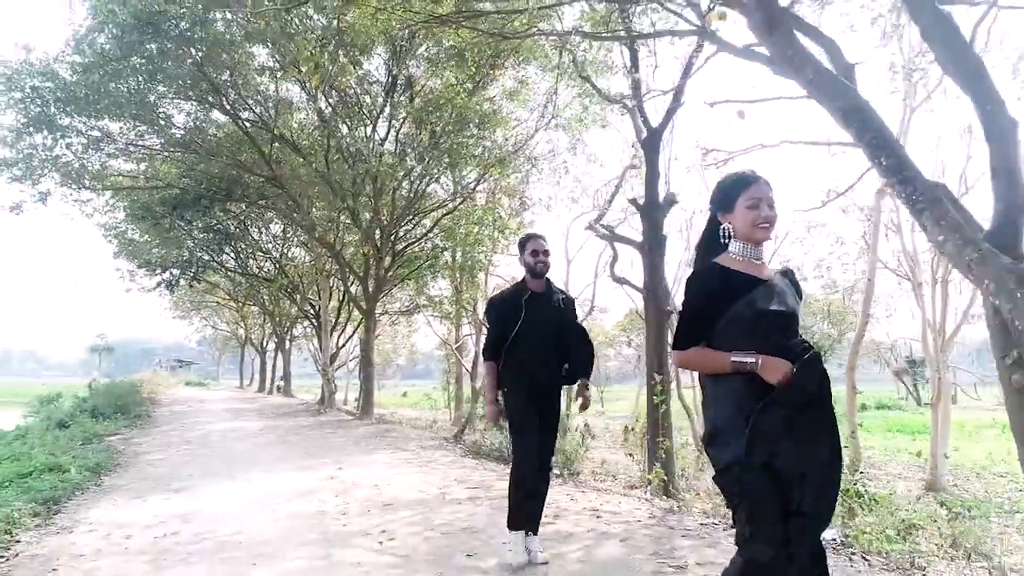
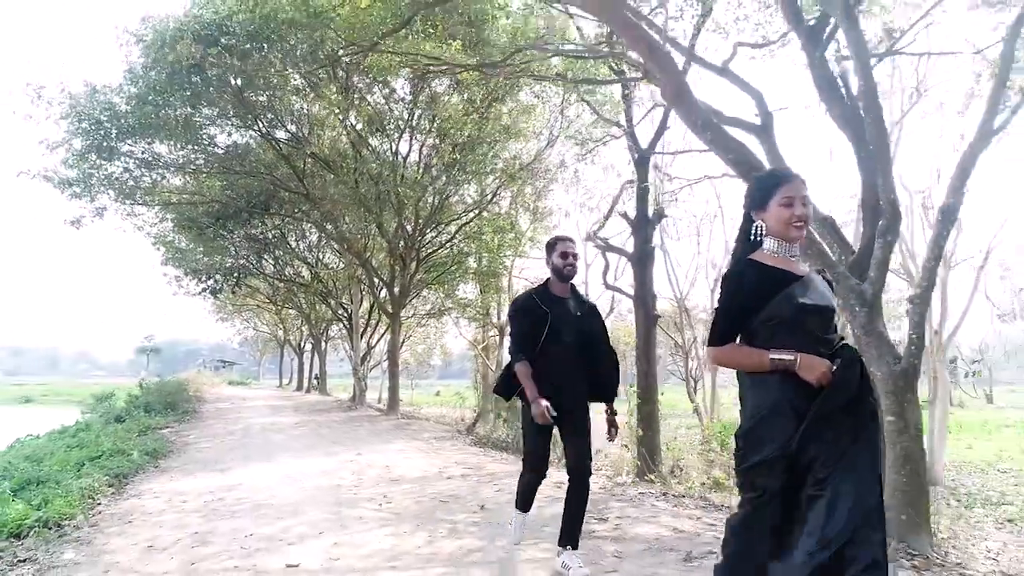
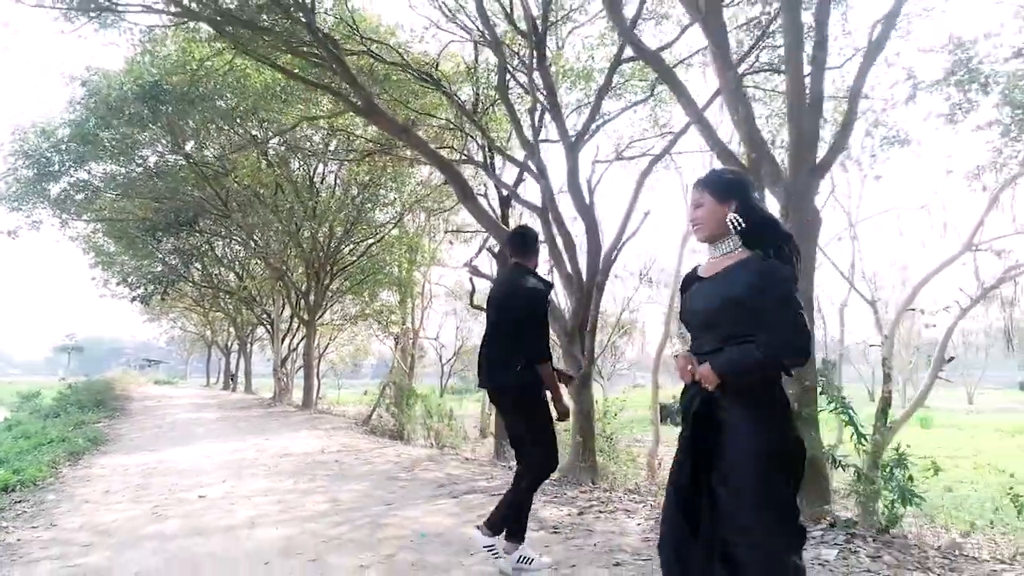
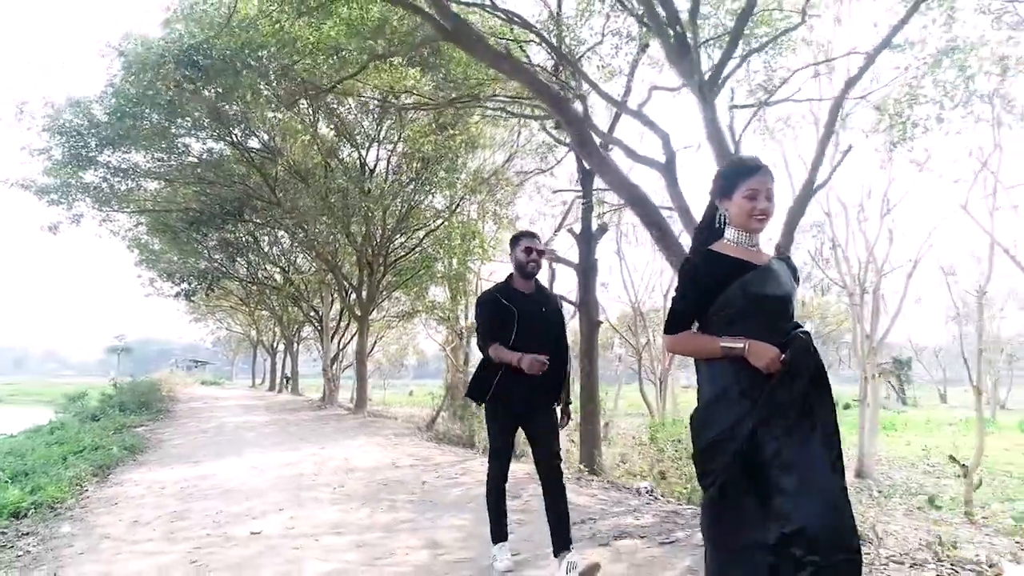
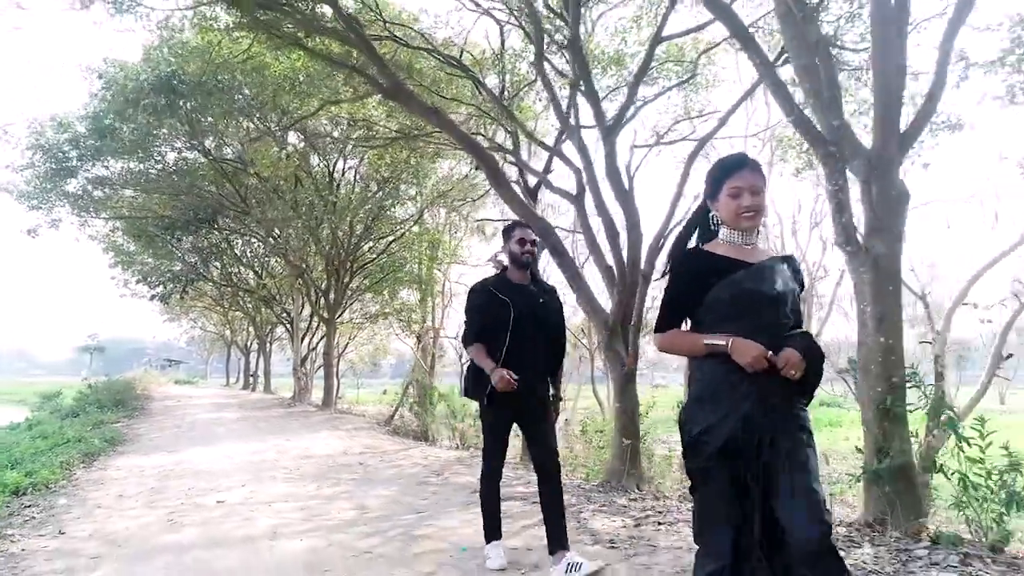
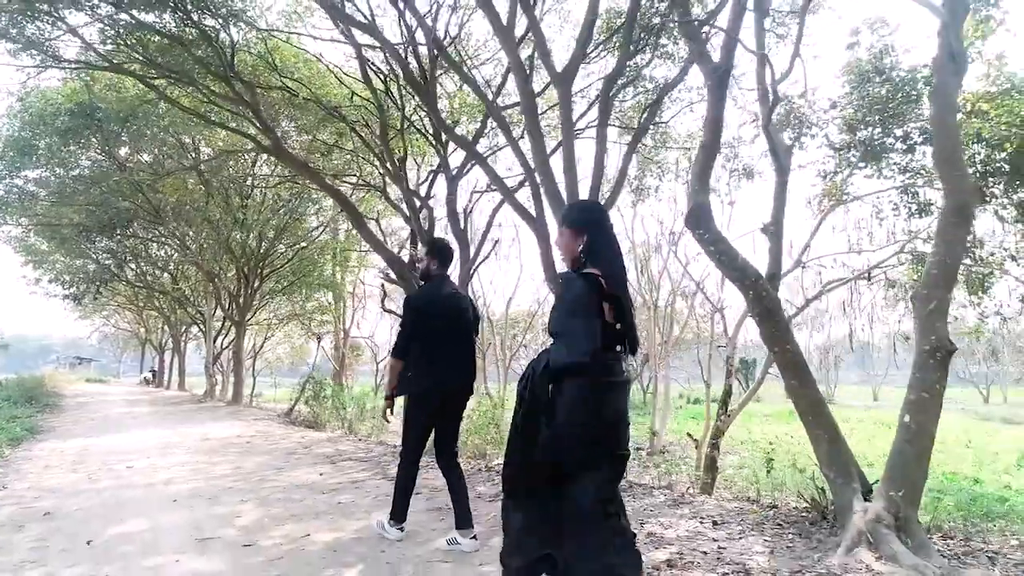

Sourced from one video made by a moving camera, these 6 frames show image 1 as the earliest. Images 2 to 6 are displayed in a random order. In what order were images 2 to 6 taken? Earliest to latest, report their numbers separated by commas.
2, 4, 5, 3, 6
